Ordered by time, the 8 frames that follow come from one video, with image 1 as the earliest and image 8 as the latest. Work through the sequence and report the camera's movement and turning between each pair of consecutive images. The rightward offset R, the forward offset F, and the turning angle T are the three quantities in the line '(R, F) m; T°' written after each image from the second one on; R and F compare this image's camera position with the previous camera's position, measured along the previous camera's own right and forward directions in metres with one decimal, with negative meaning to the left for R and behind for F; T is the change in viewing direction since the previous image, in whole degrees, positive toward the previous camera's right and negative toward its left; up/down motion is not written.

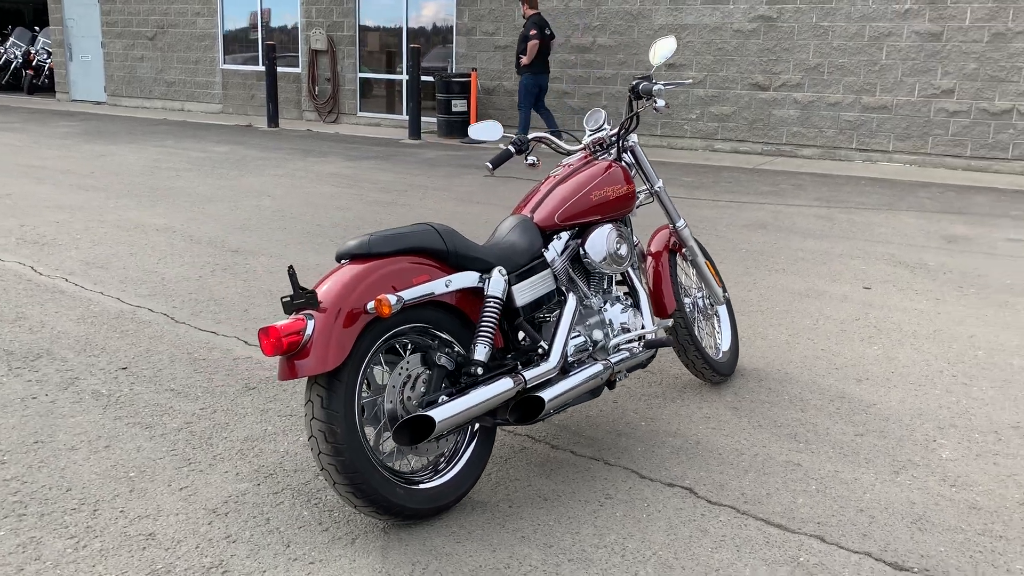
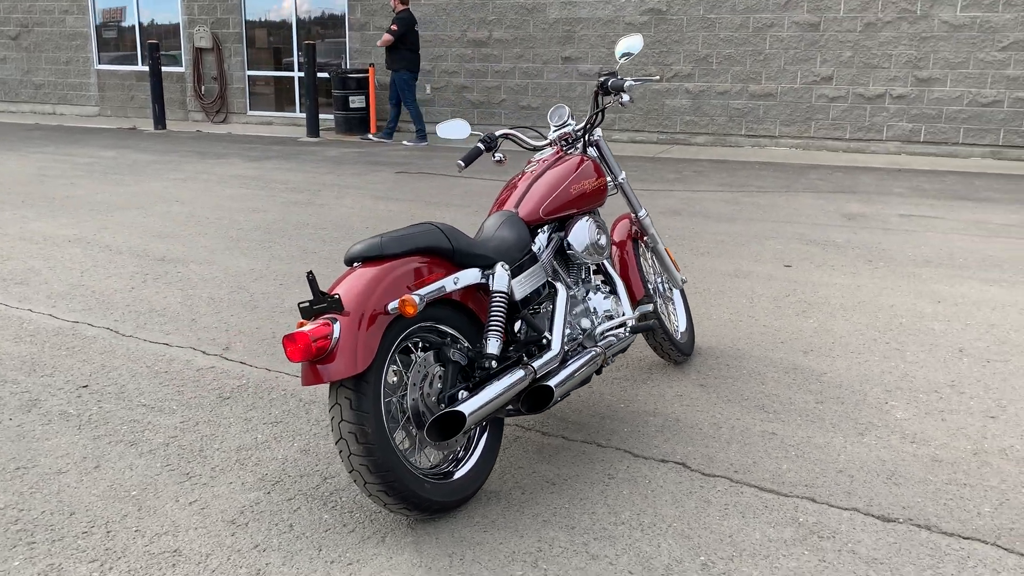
(-0.4, -0.1) m; +8°
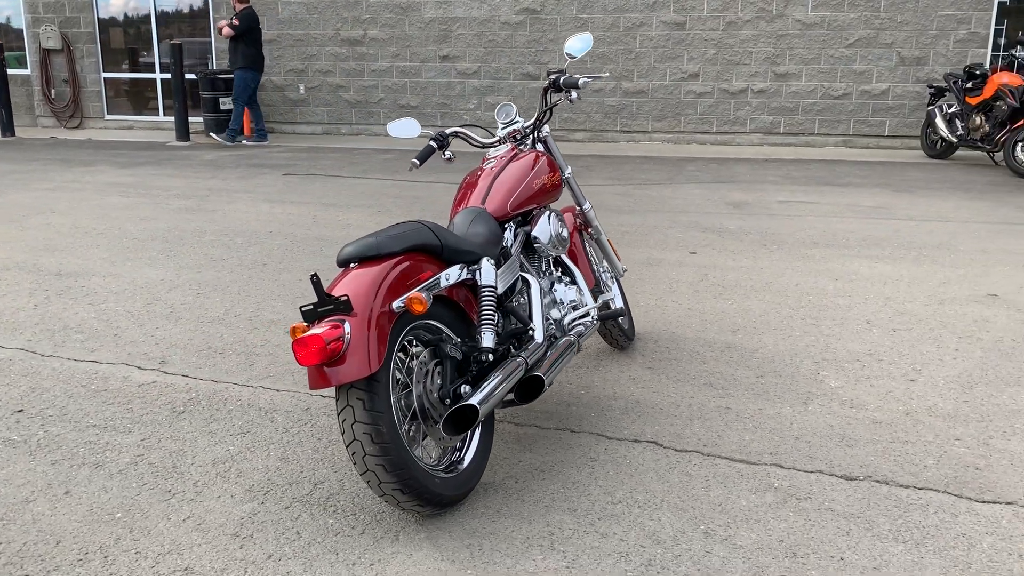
(-0.4, 0.0) m; +9°
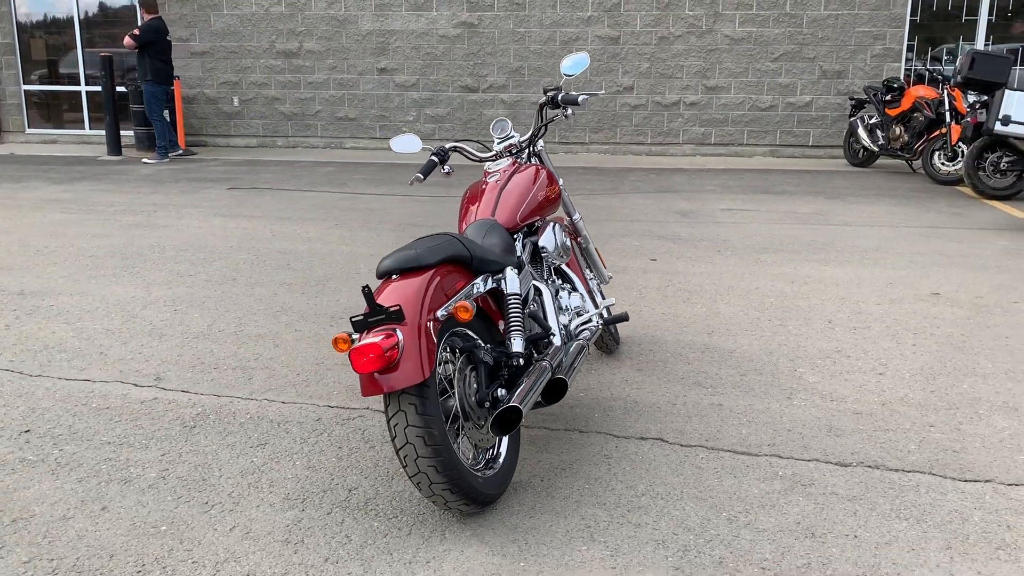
(-0.4, -0.1) m; +5°
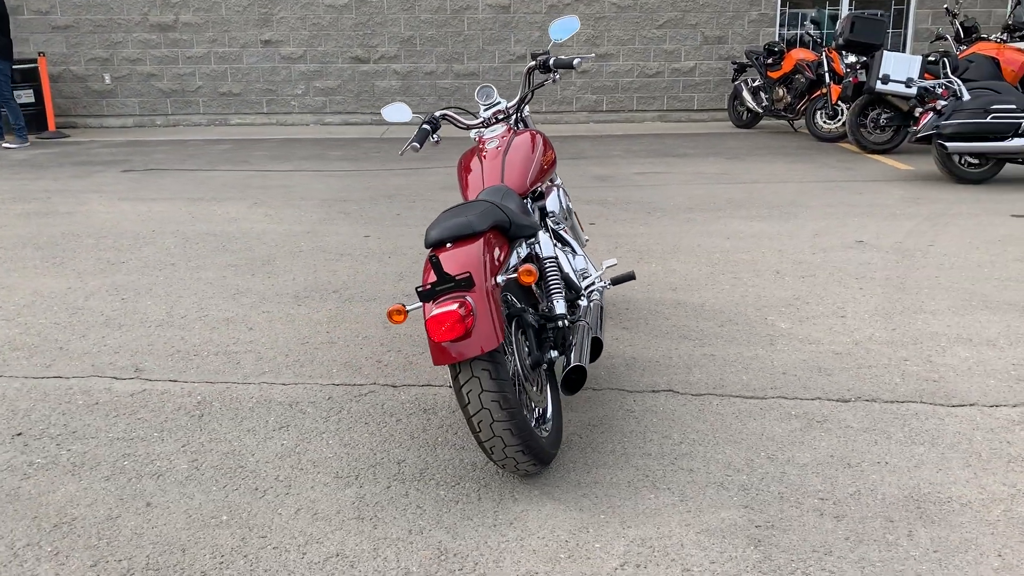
(-0.6, 0.0) m; +9°
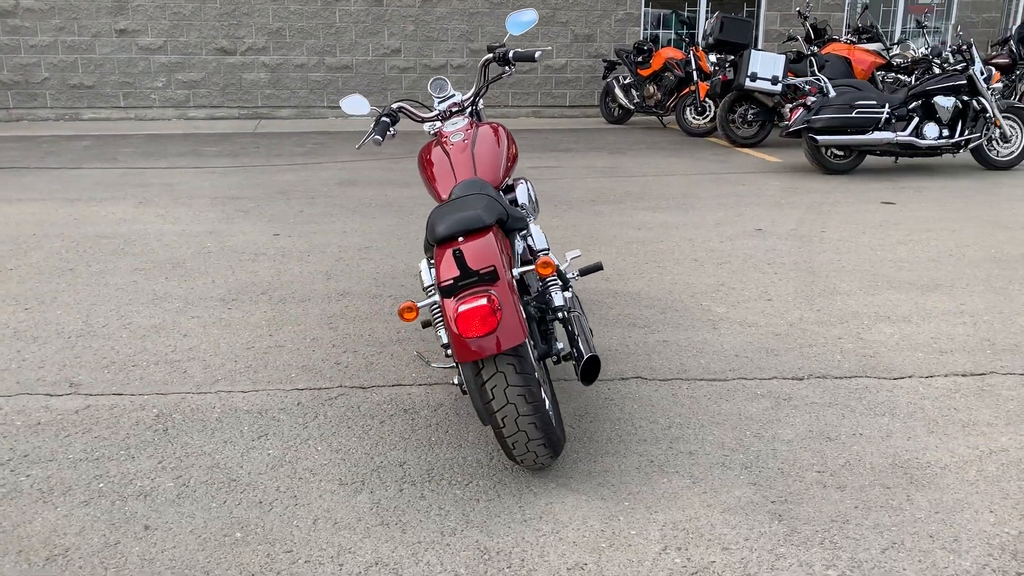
(-0.5, +0.1) m; +10°
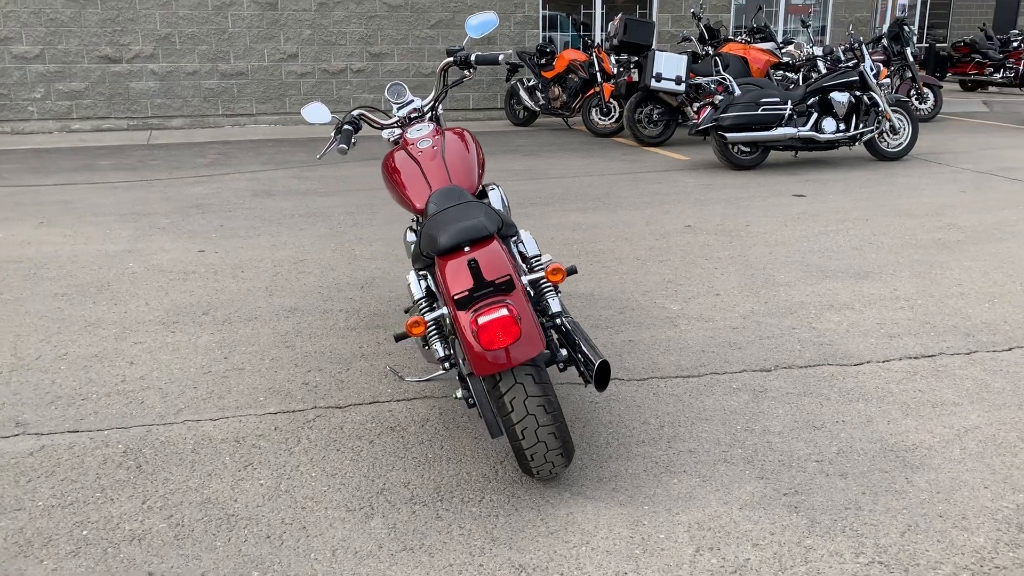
(-0.4, +0.1) m; +7°
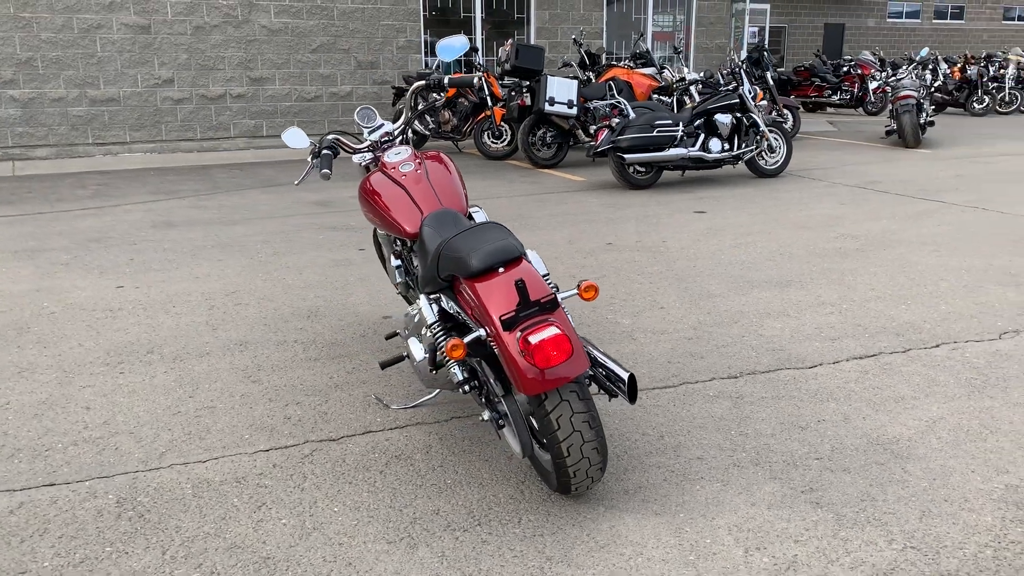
(-0.6, 0.0) m; +9°
